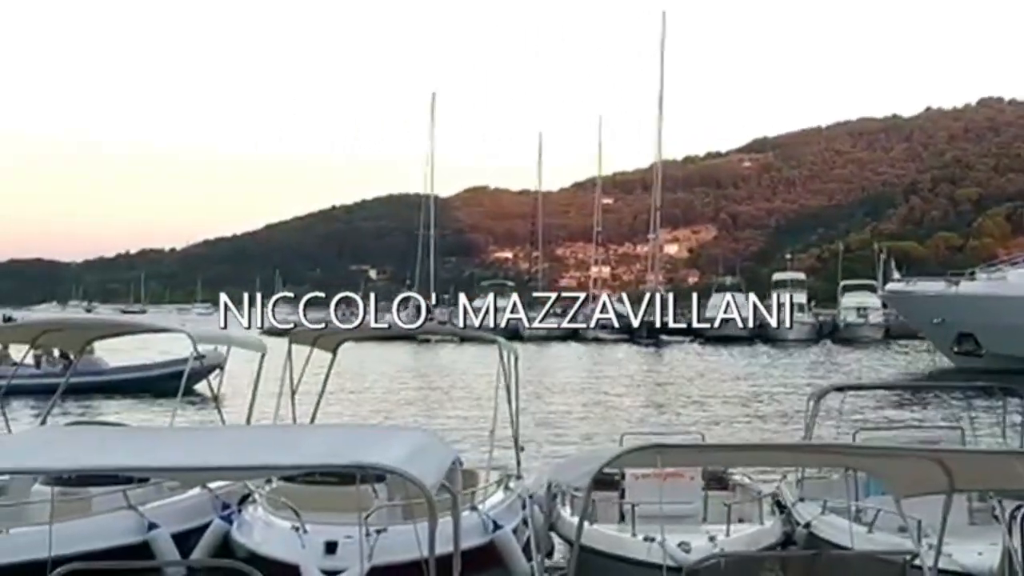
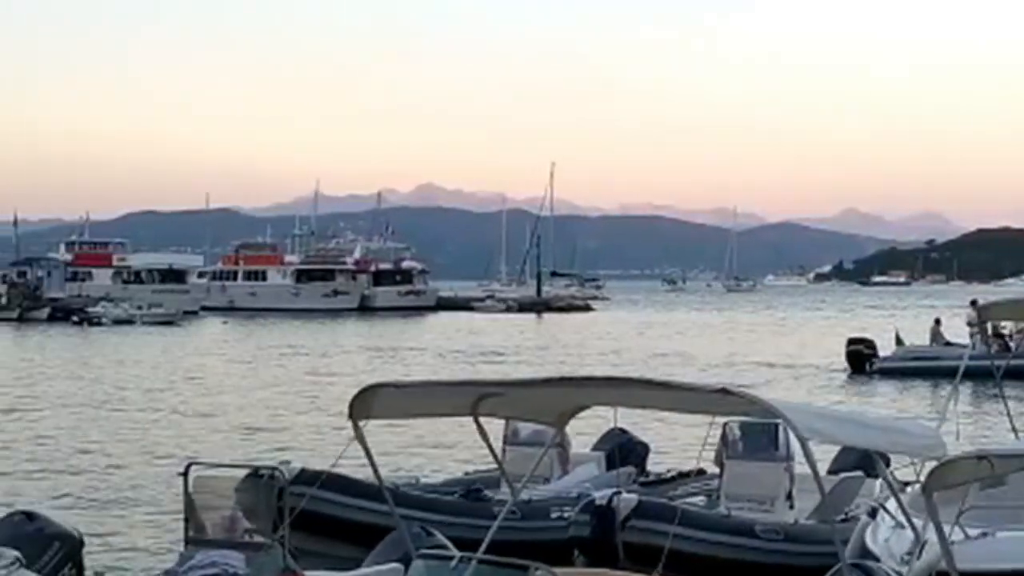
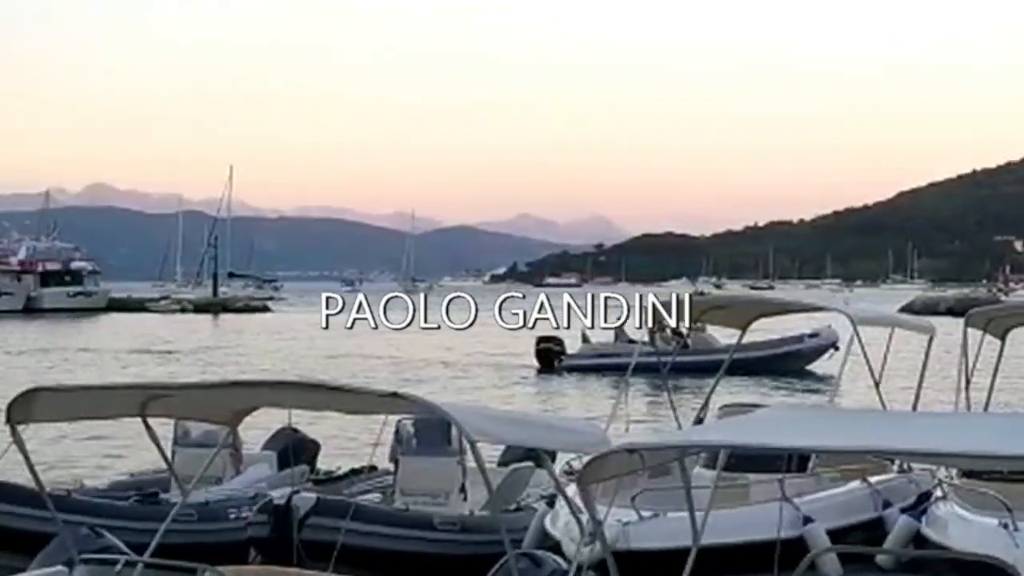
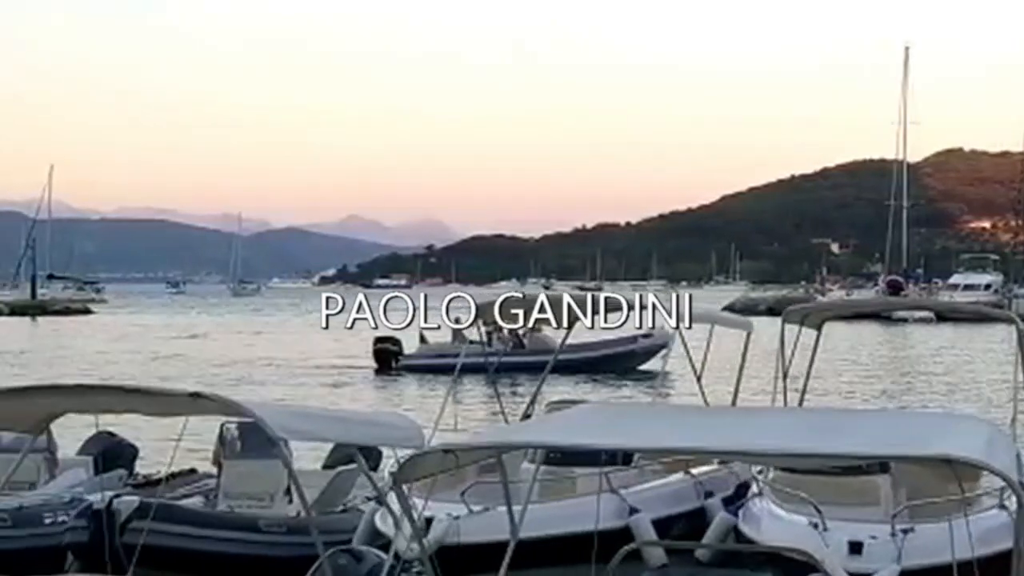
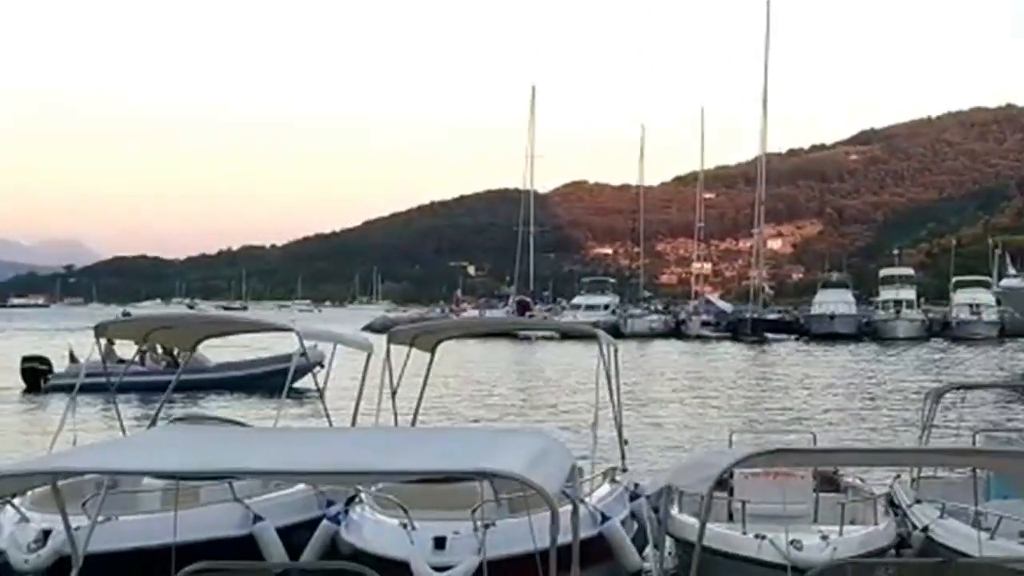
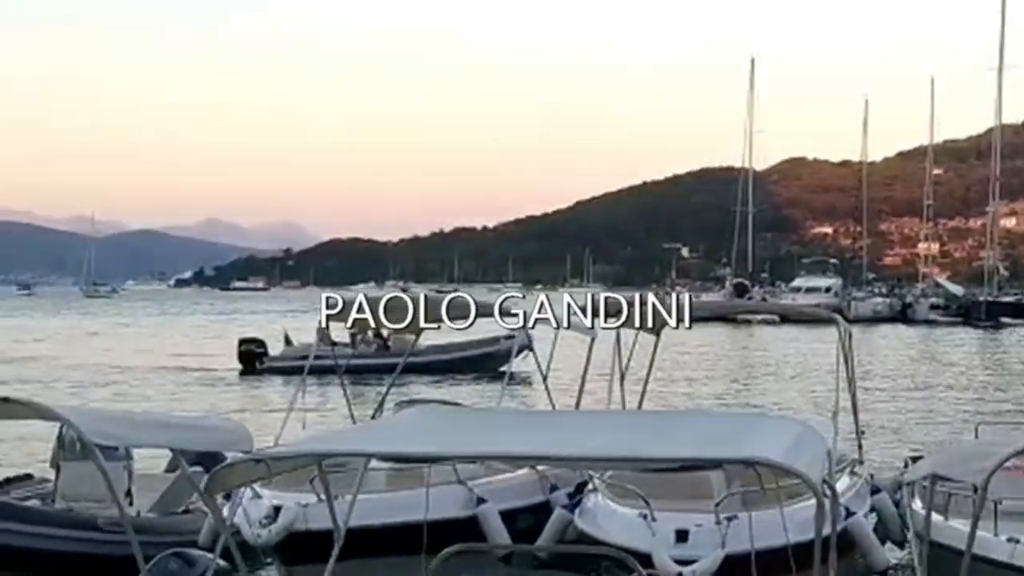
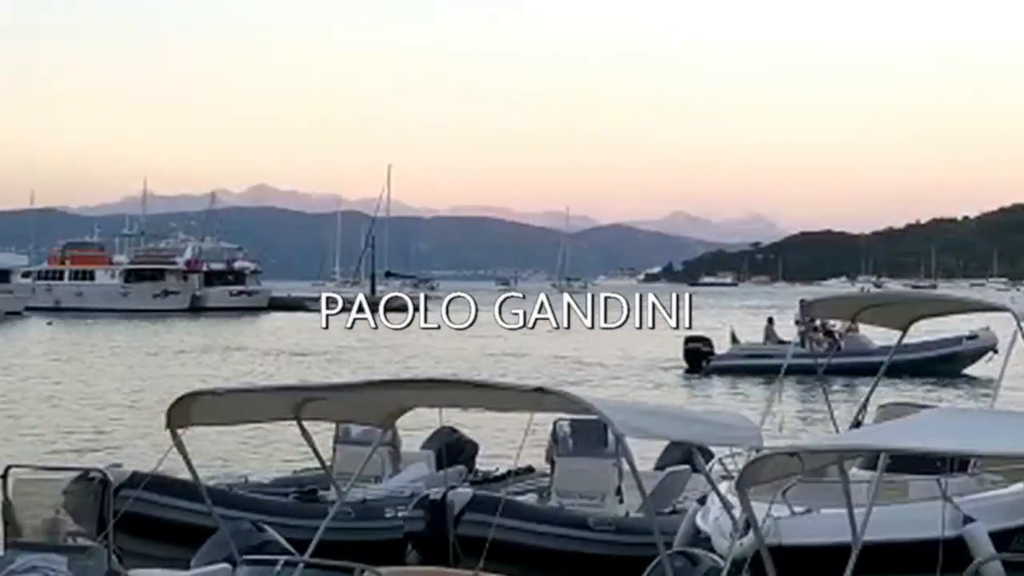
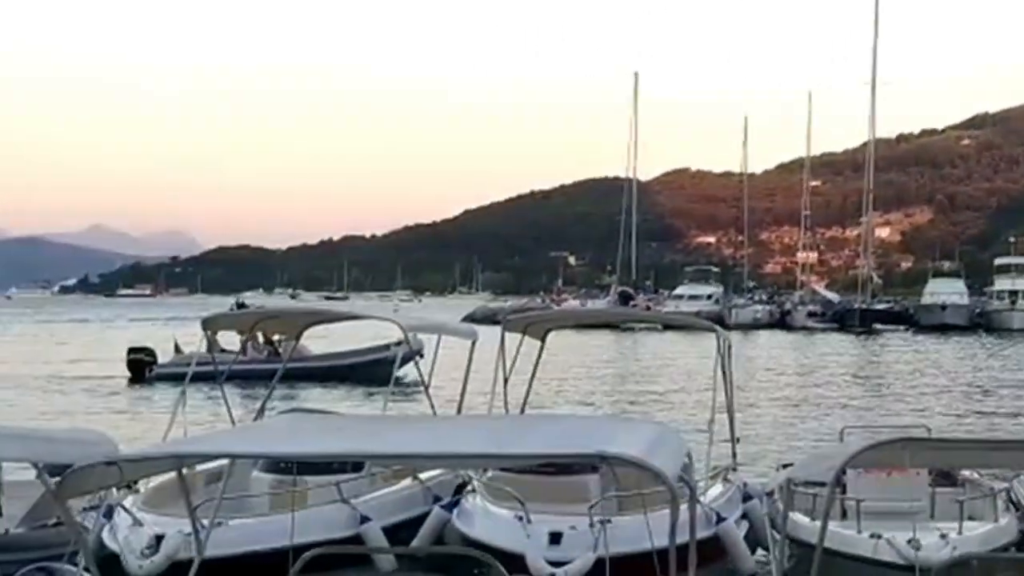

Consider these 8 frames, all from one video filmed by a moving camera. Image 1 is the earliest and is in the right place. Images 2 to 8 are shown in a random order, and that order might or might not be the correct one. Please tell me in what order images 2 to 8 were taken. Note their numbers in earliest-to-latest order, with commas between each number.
5, 8, 6, 4, 3, 7, 2
